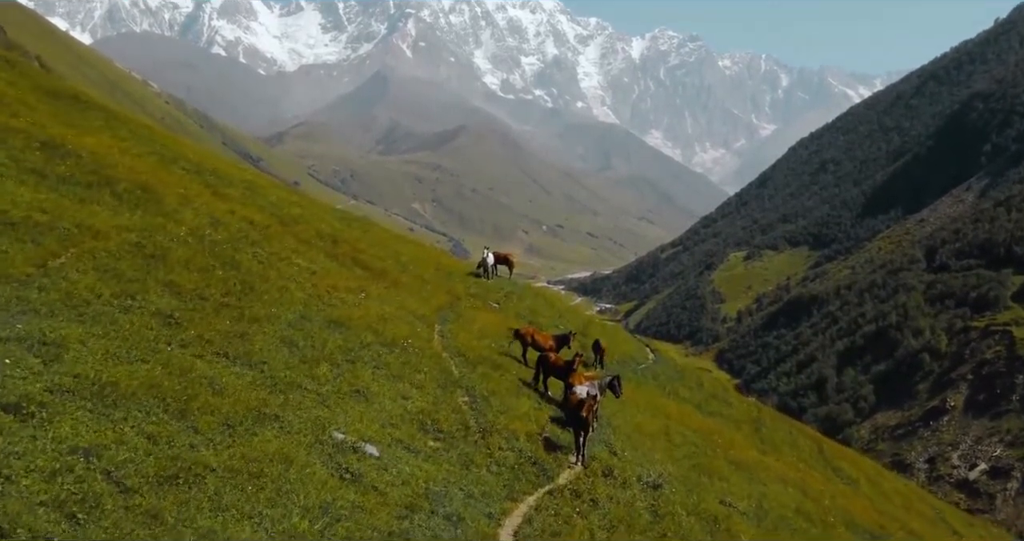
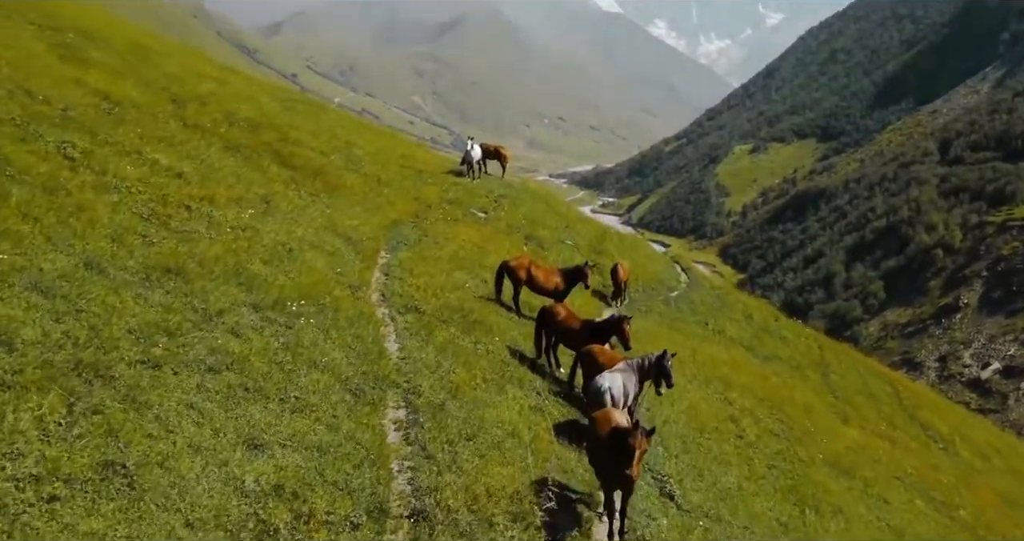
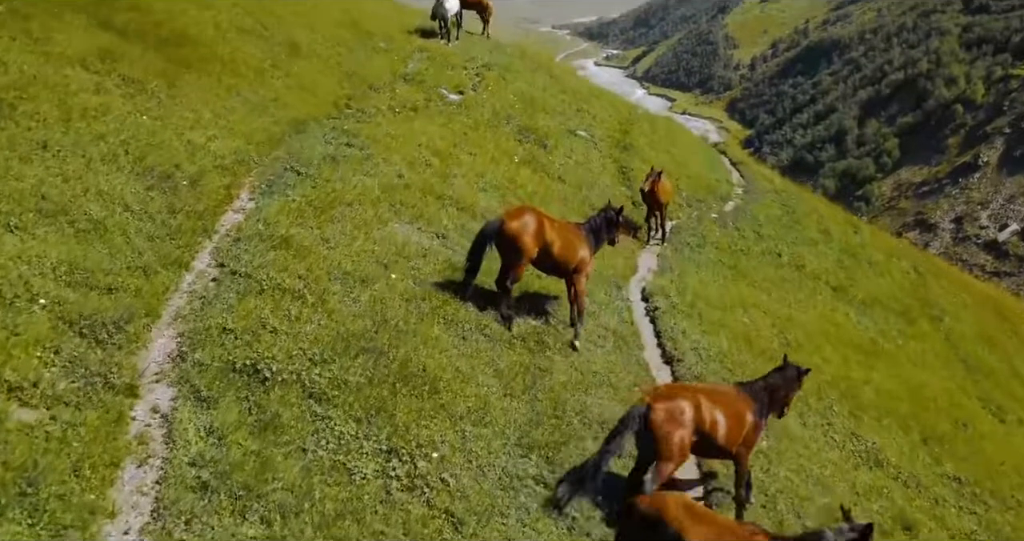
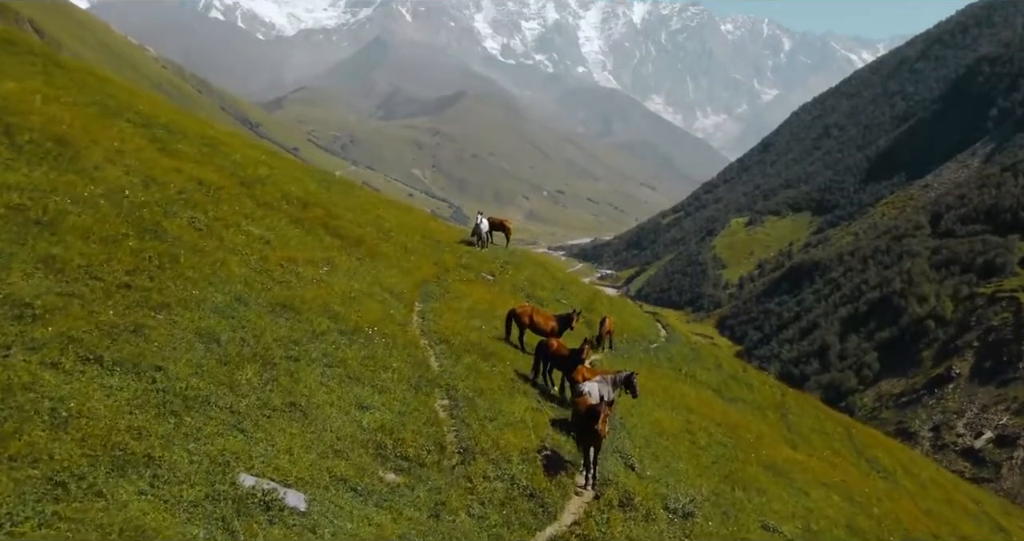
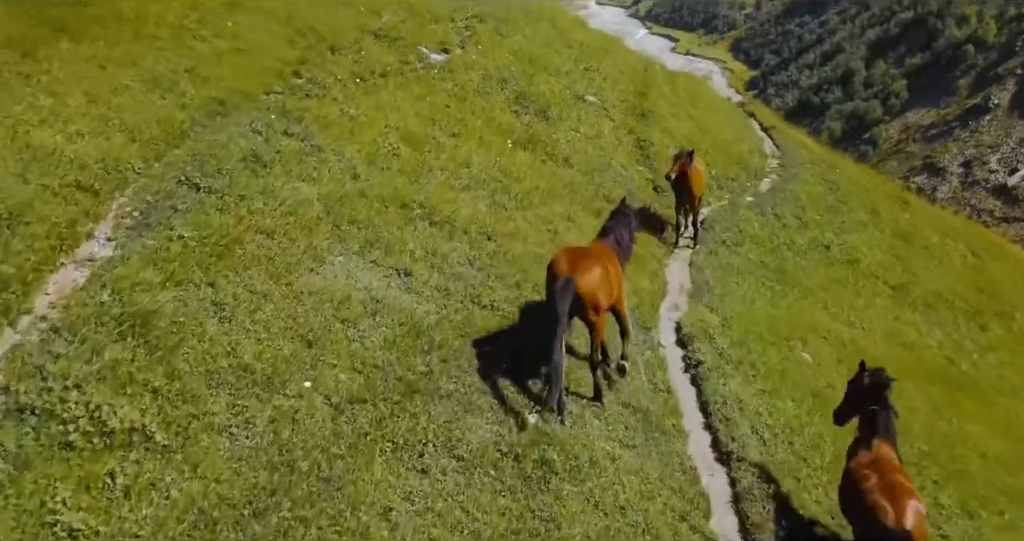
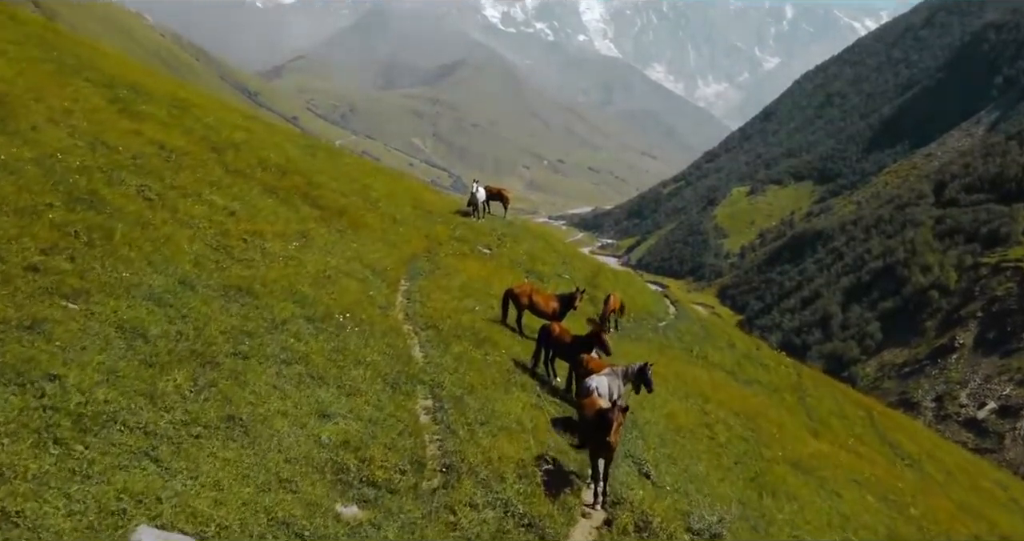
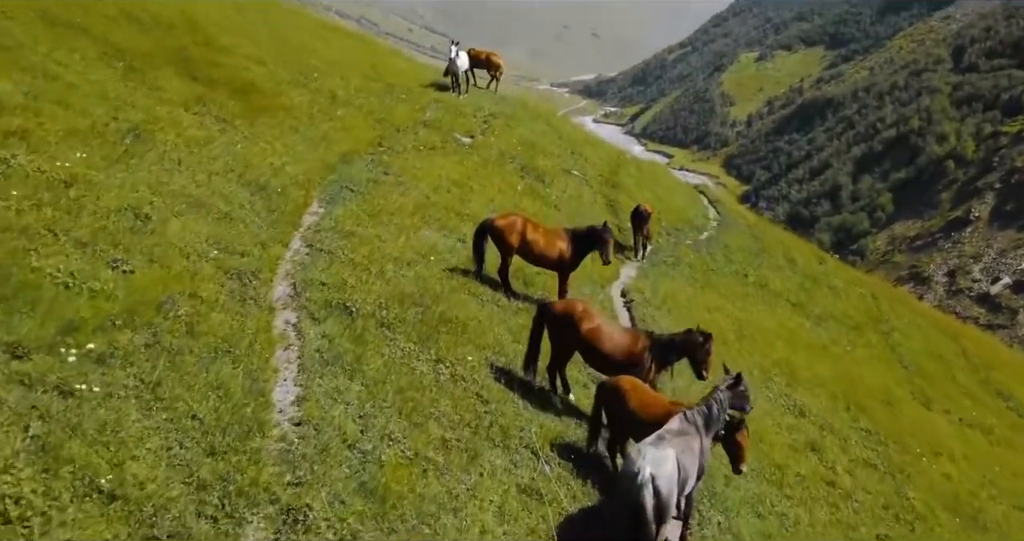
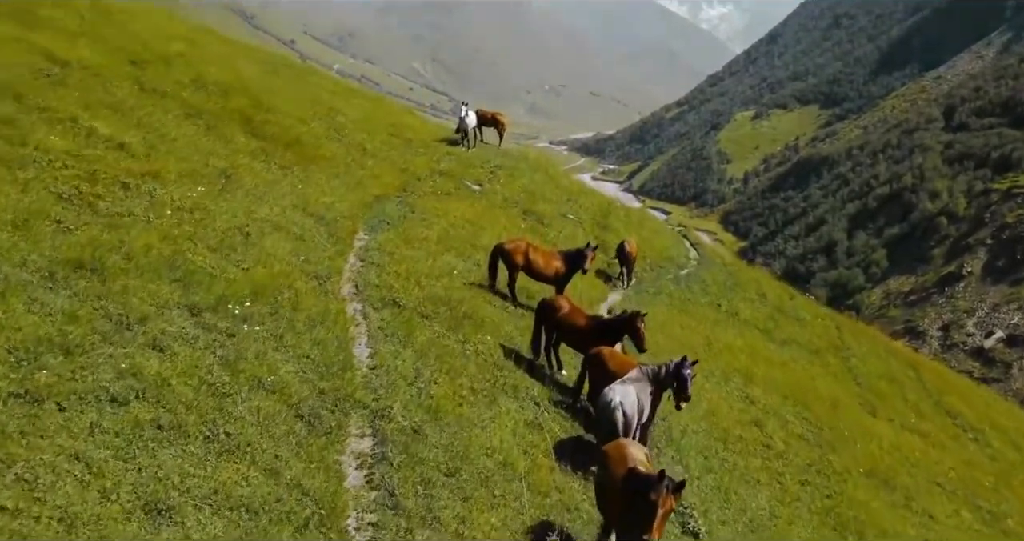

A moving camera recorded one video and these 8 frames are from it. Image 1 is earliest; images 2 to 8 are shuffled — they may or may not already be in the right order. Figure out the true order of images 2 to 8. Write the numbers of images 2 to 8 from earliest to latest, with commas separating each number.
4, 6, 2, 8, 7, 3, 5
